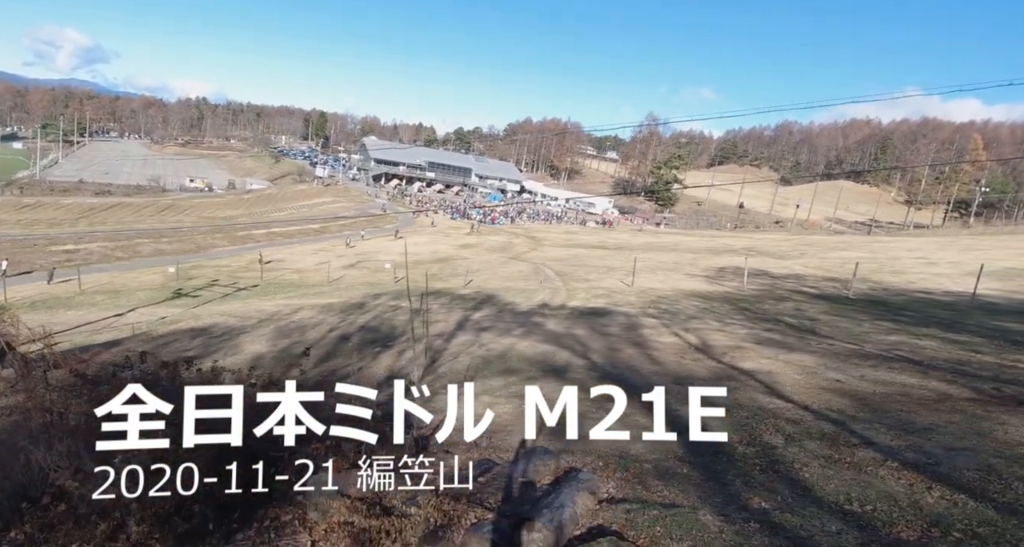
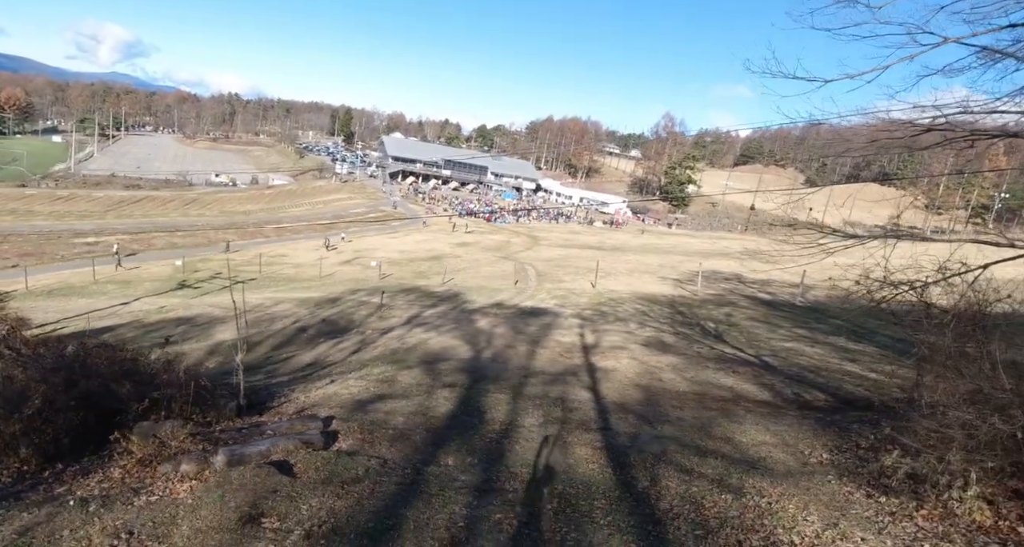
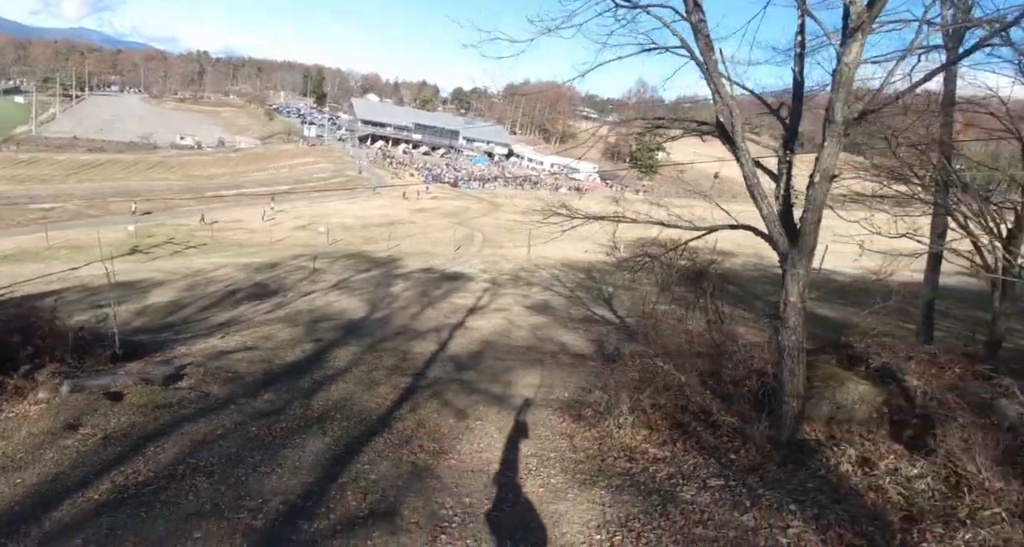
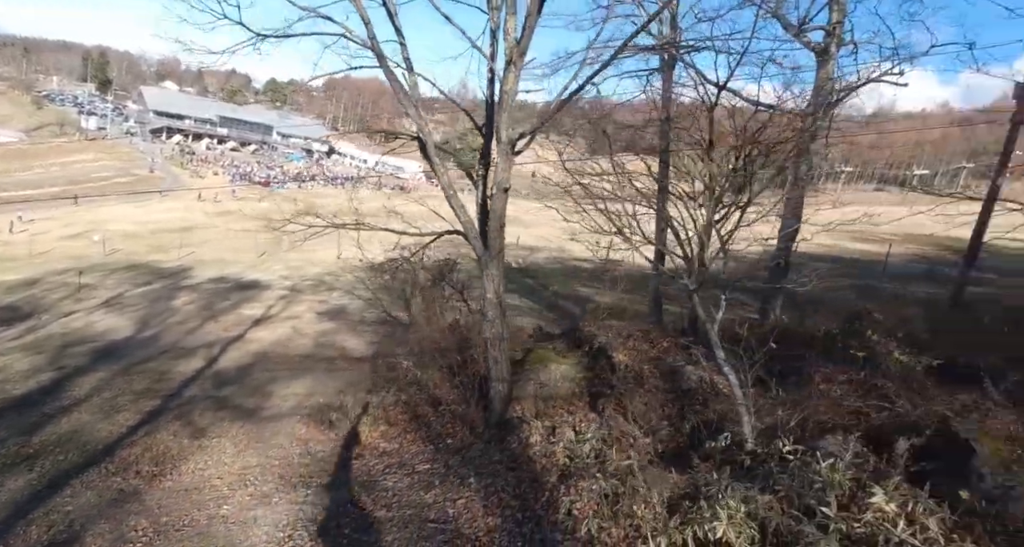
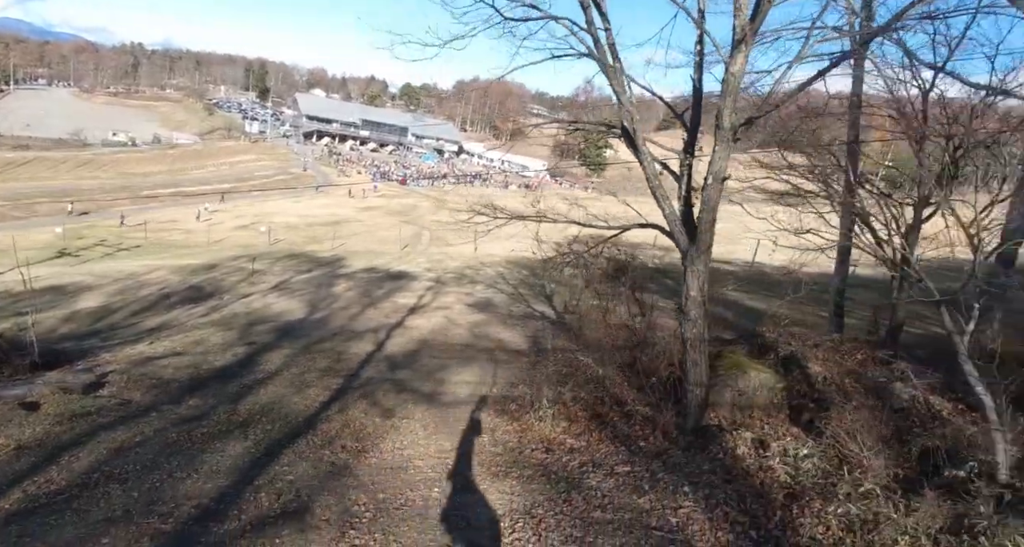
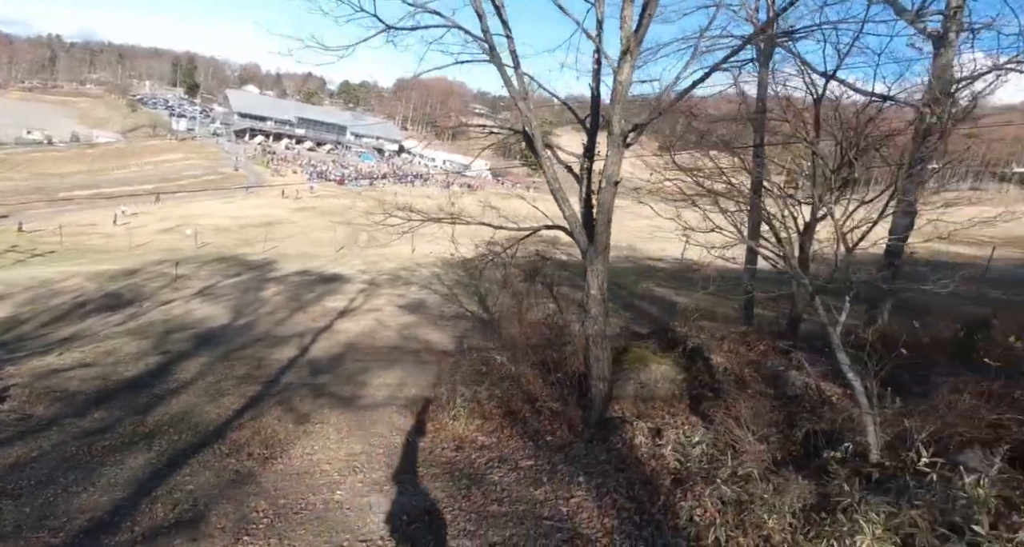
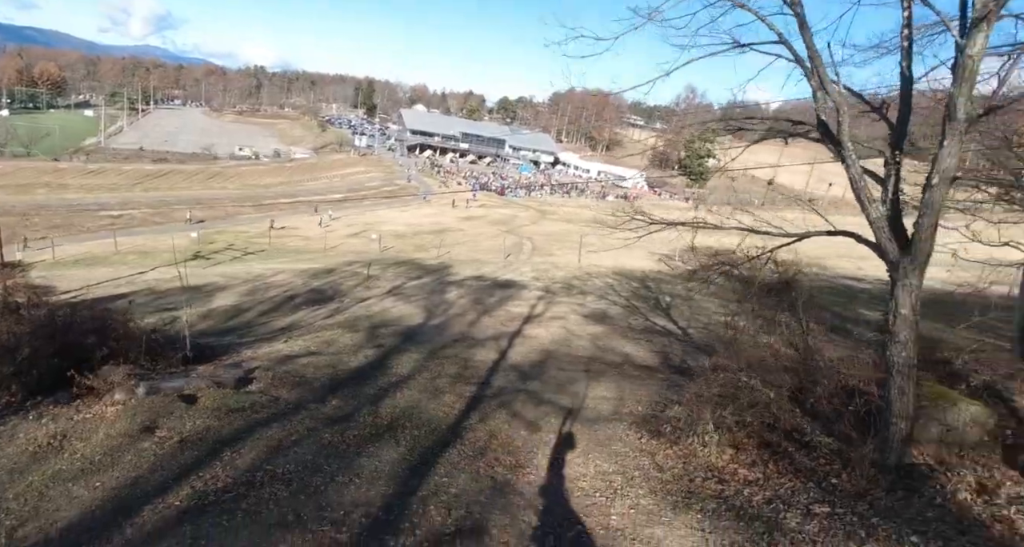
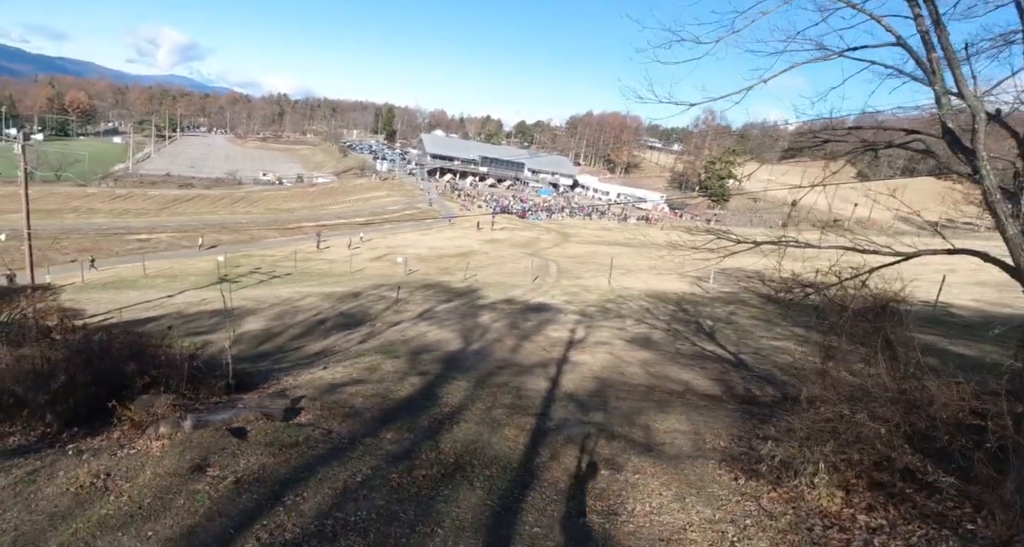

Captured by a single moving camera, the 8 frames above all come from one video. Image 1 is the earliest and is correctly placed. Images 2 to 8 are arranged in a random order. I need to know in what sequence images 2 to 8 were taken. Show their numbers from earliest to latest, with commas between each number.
2, 8, 7, 3, 5, 6, 4
